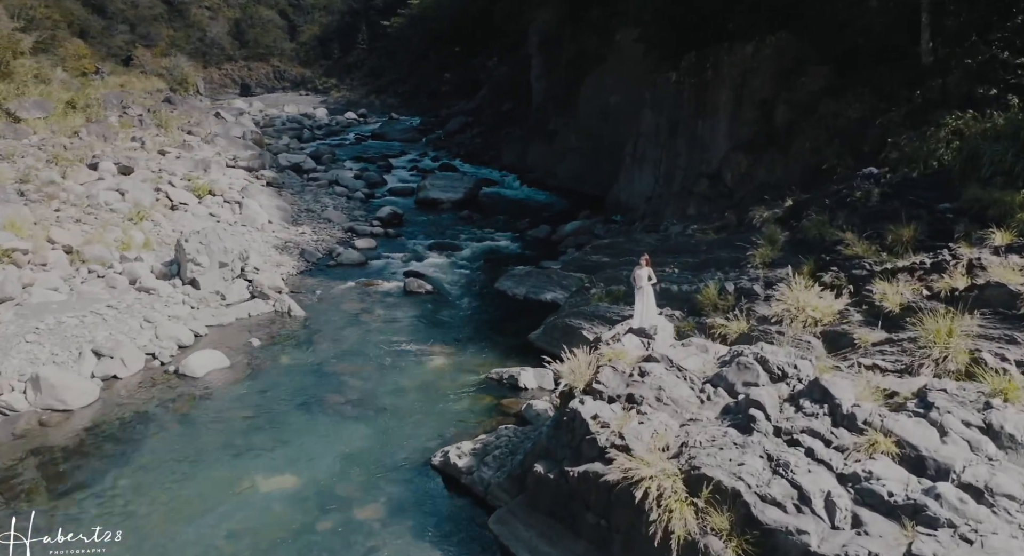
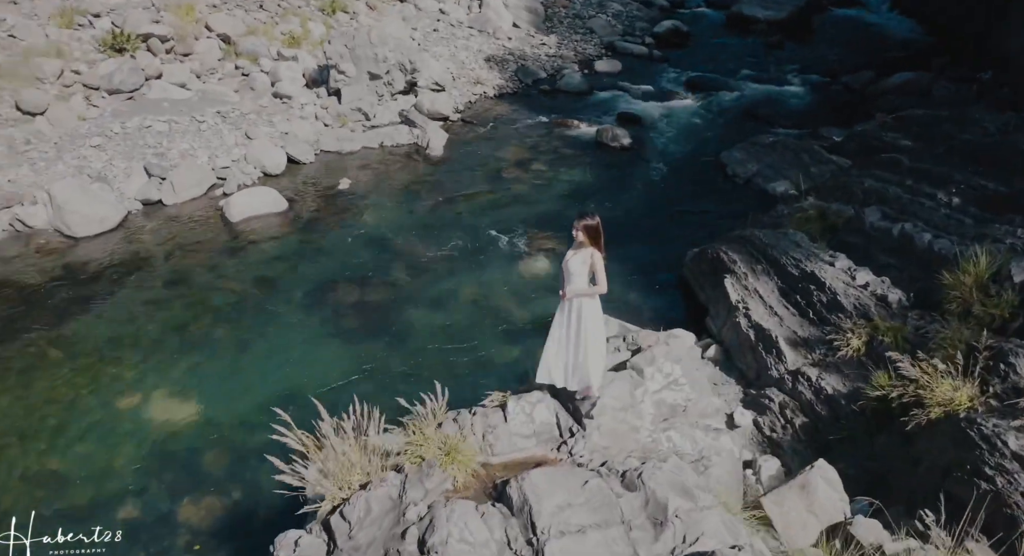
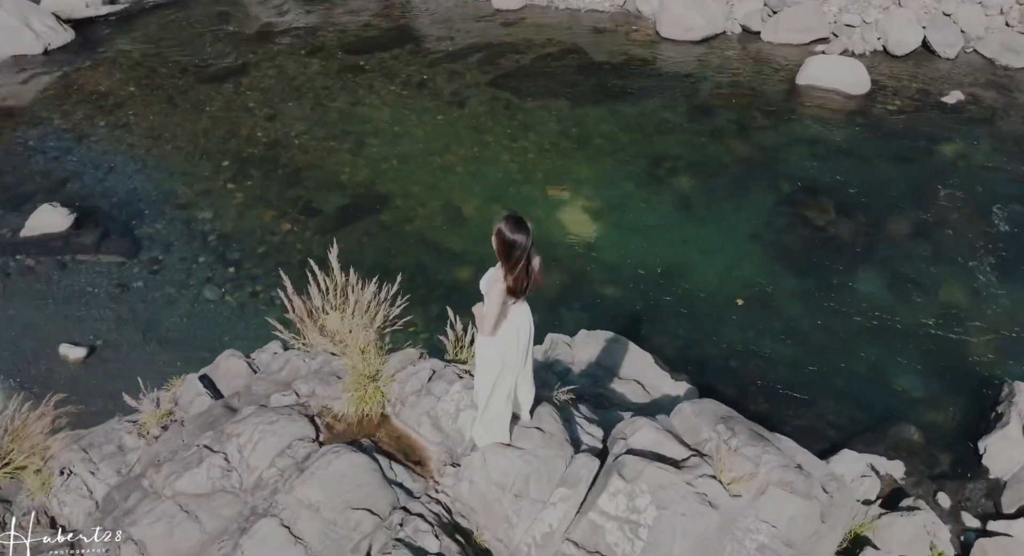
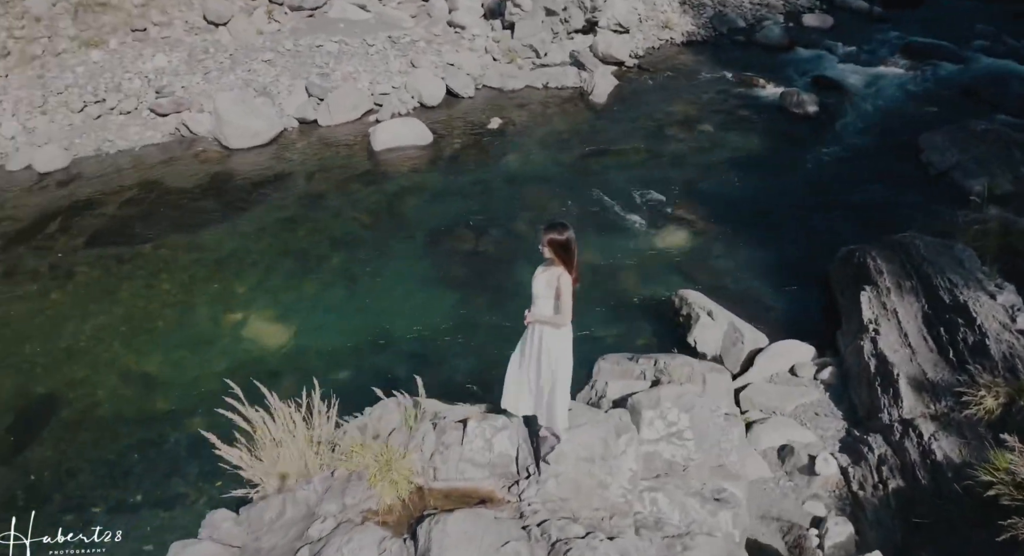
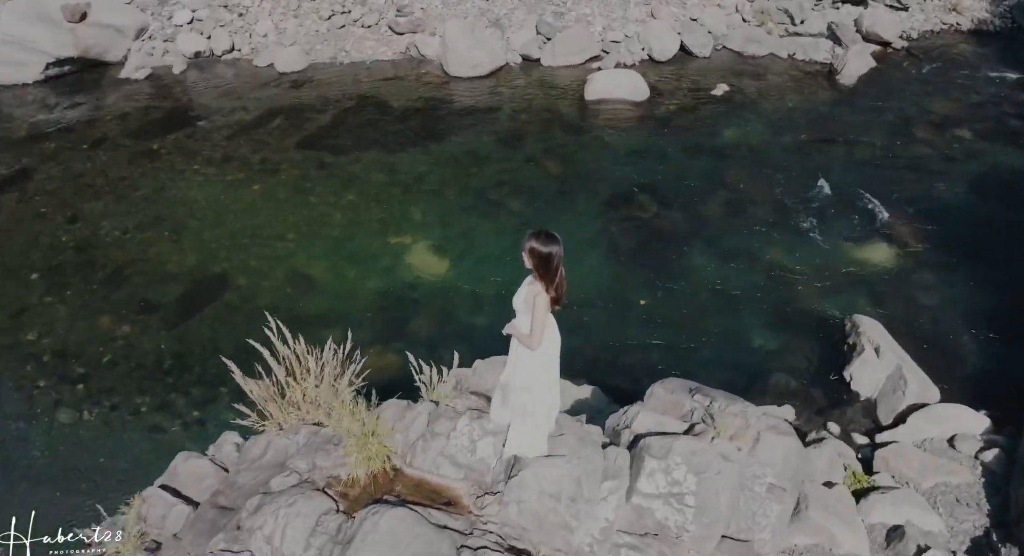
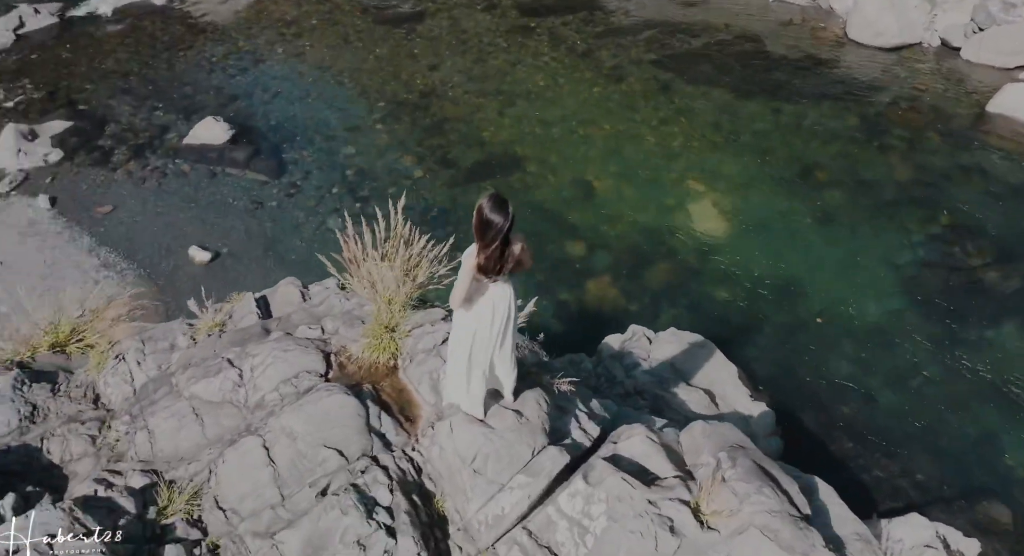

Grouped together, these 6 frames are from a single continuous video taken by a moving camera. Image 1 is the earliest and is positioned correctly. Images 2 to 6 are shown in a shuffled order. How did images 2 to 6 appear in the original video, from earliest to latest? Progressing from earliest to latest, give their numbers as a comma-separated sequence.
2, 4, 5, 3, 6
